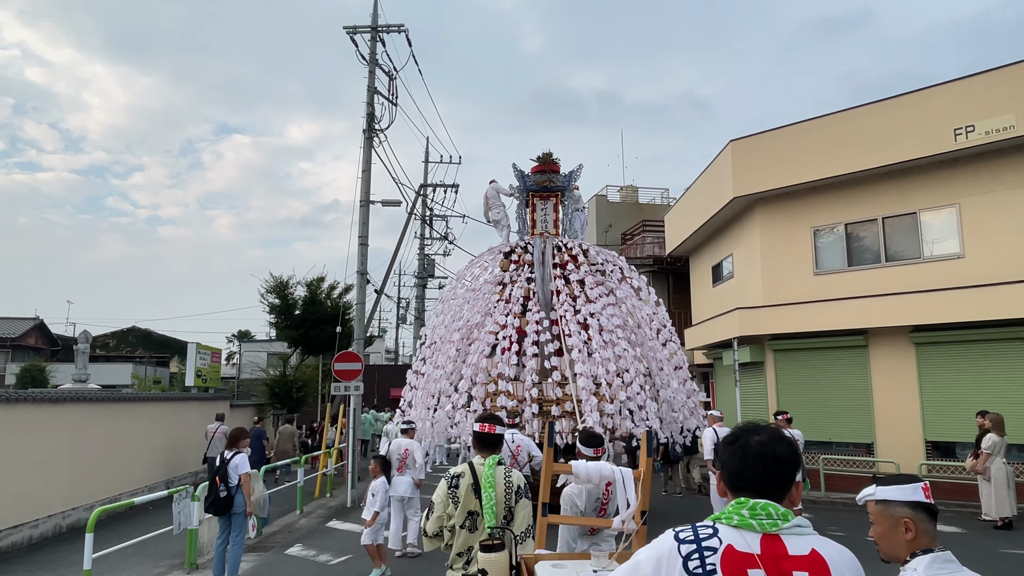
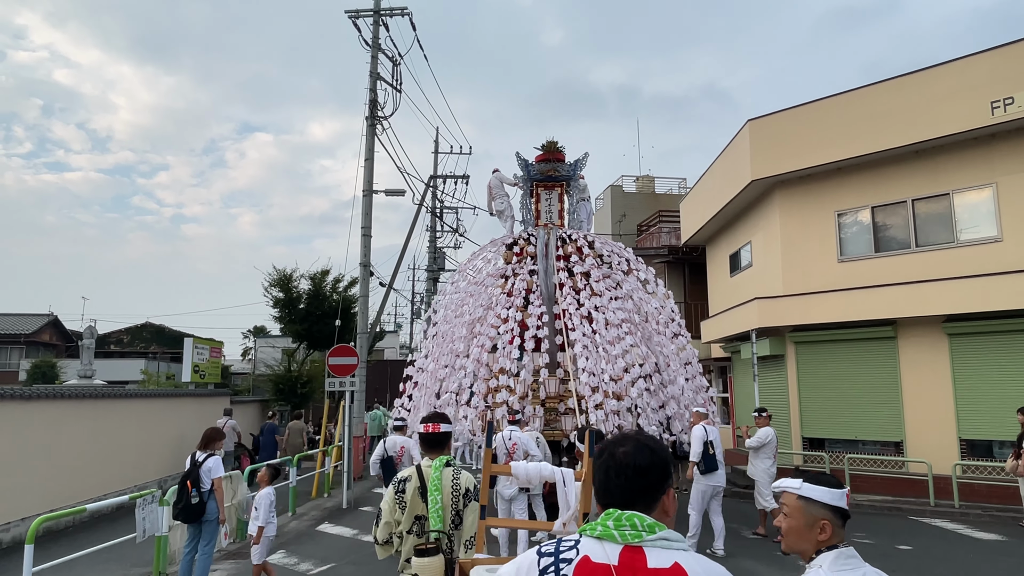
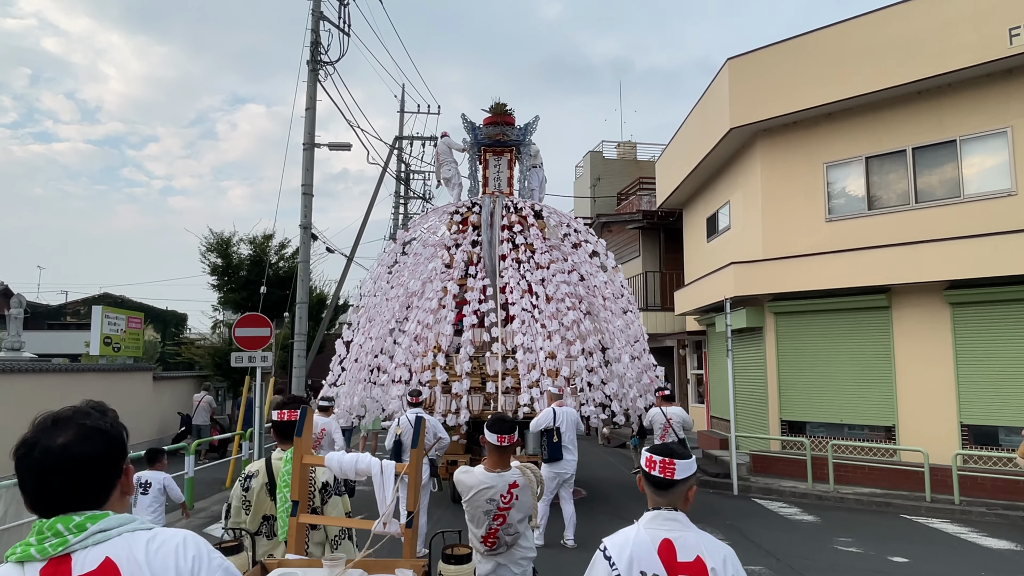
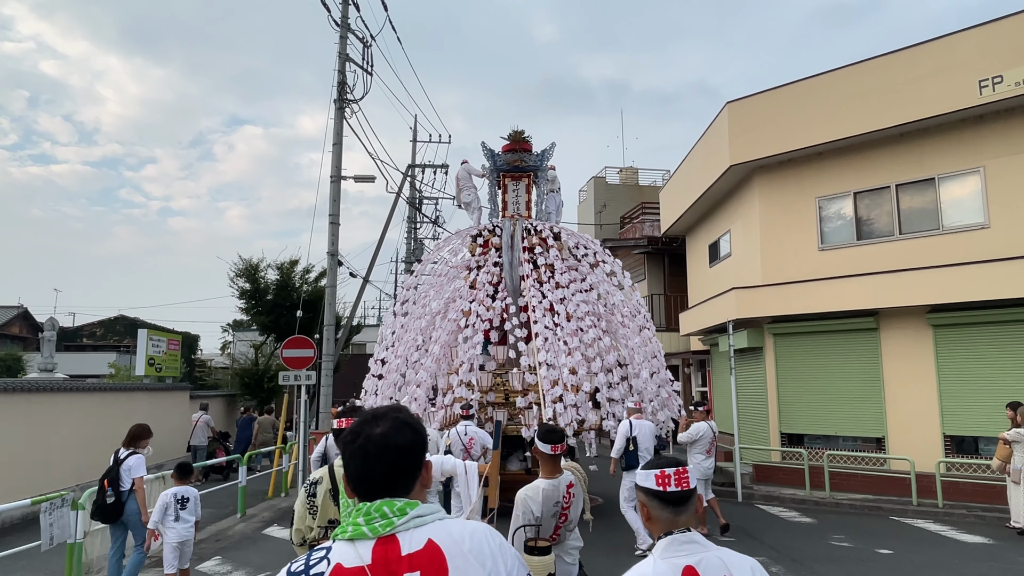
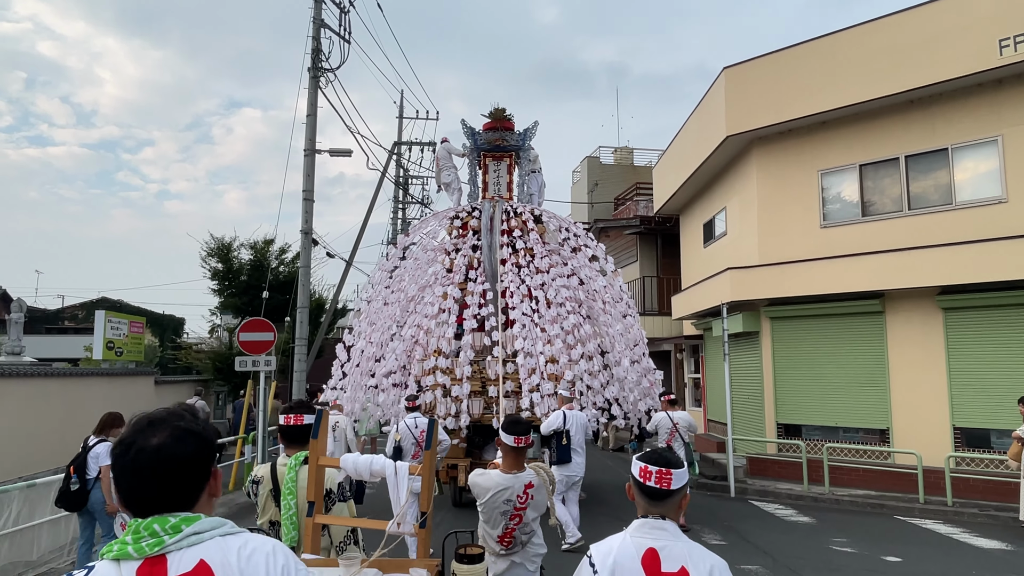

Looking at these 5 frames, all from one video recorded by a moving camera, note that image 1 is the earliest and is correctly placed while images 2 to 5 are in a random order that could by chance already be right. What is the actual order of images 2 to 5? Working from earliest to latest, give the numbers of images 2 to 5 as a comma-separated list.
2, 4, 5, 3
